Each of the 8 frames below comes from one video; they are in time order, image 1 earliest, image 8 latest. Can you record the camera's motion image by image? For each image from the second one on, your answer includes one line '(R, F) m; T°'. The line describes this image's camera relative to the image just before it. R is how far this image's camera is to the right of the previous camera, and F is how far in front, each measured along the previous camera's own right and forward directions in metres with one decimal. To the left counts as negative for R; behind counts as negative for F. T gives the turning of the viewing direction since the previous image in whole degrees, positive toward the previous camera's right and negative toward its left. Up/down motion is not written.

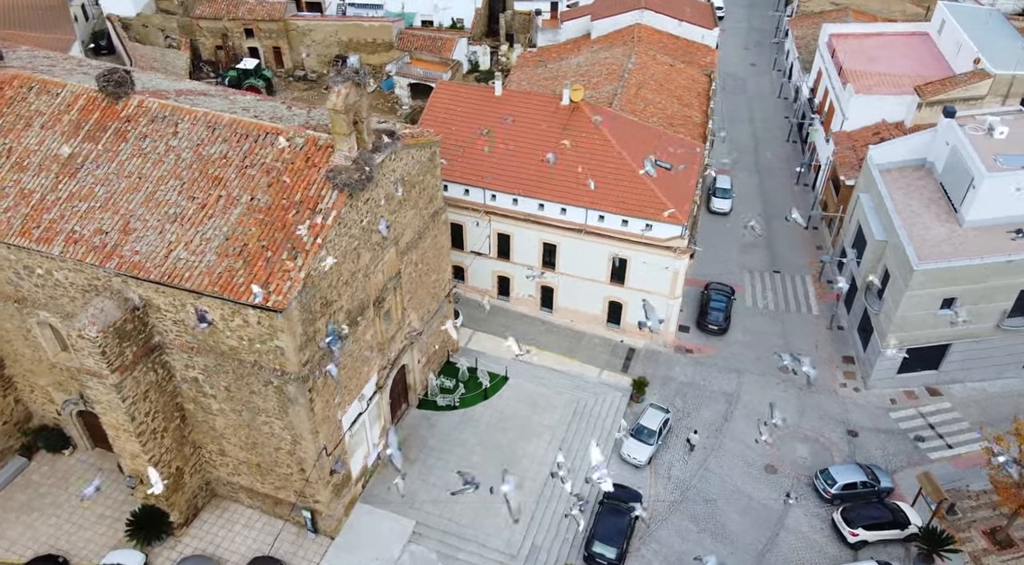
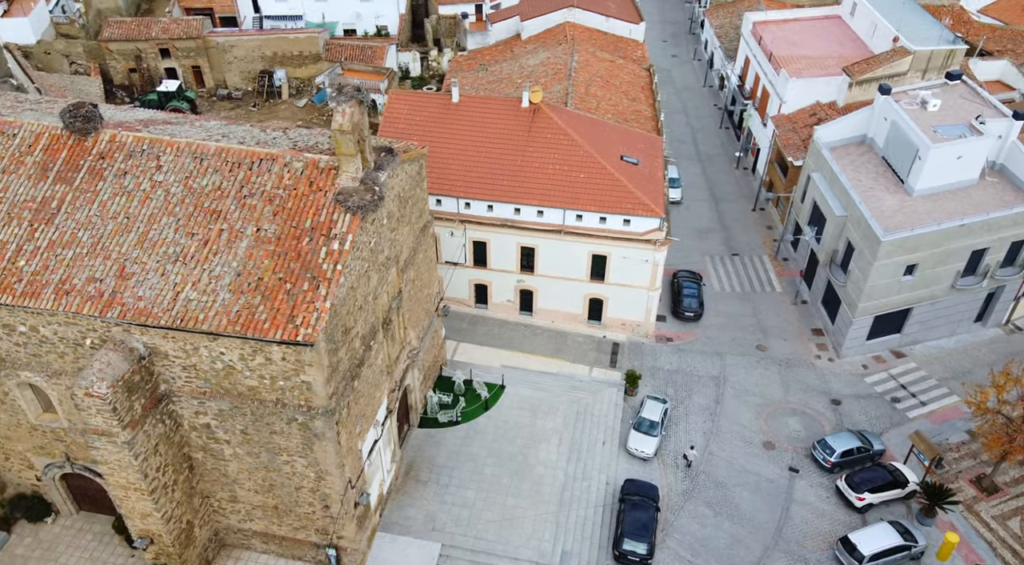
(-3.6, +0.6) m; +7°
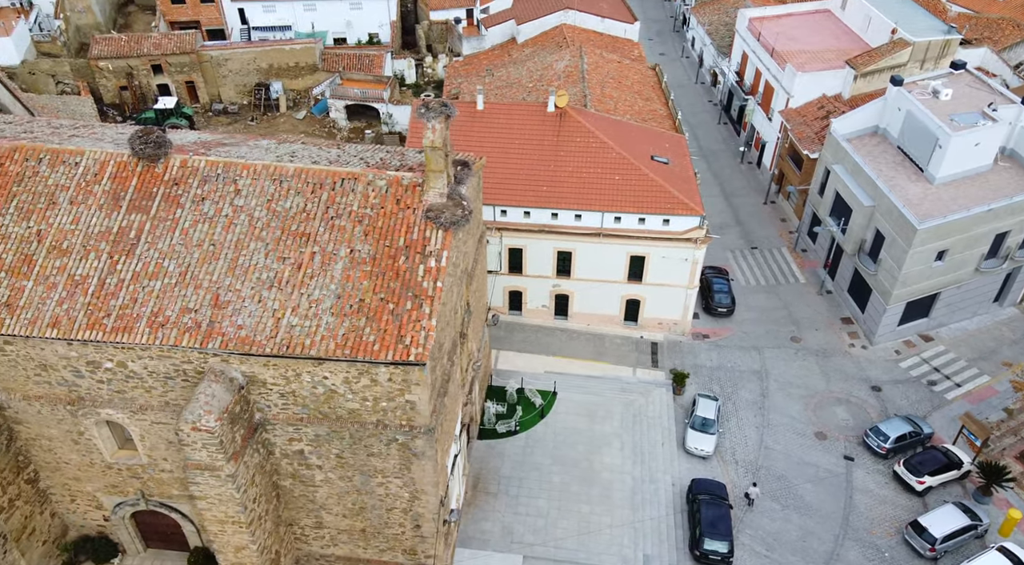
(-4.1, +0.3) m; +3°
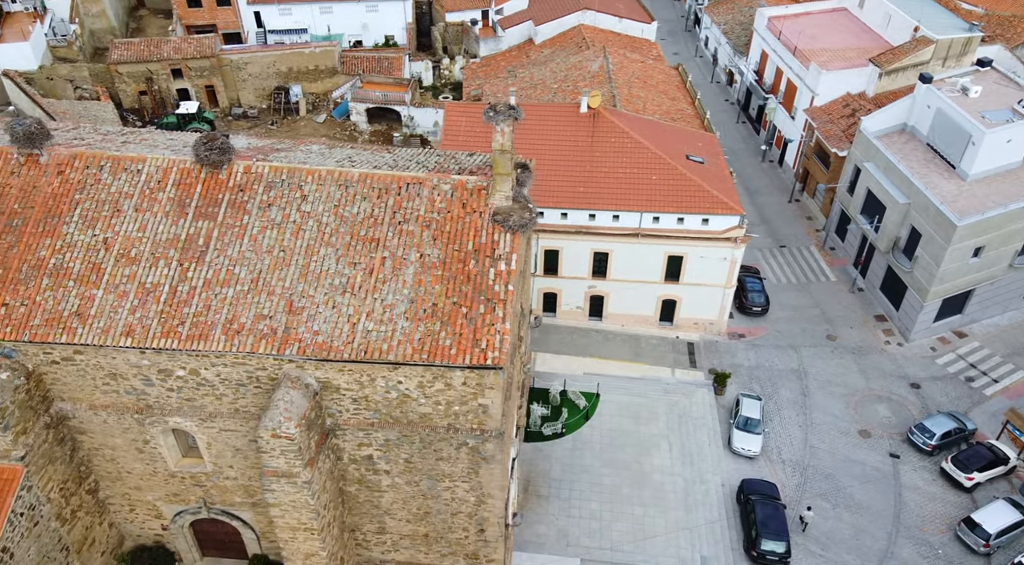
(-2.2, +0.1) m; +1°
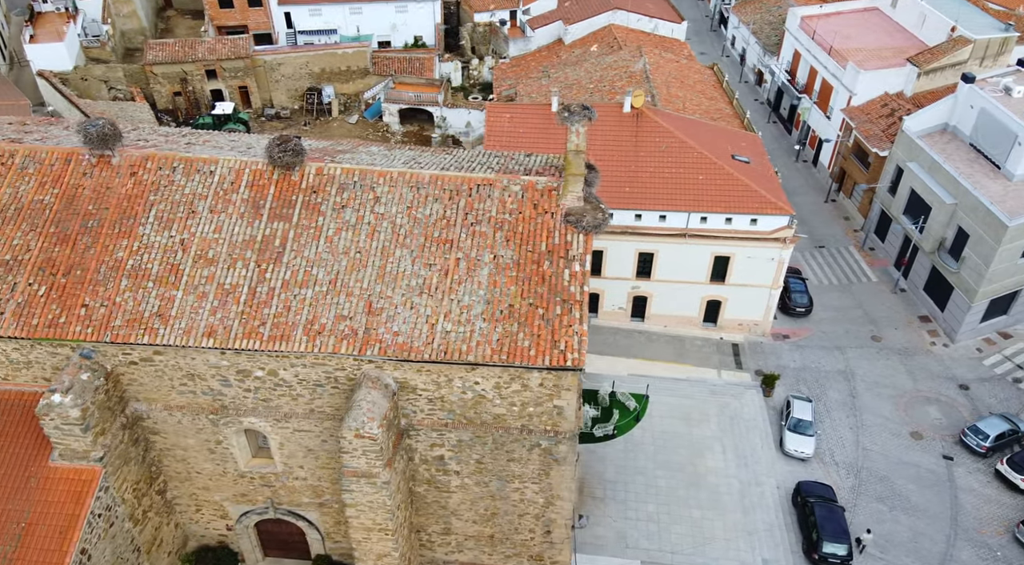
(-1.9, 0.0) m; 0°
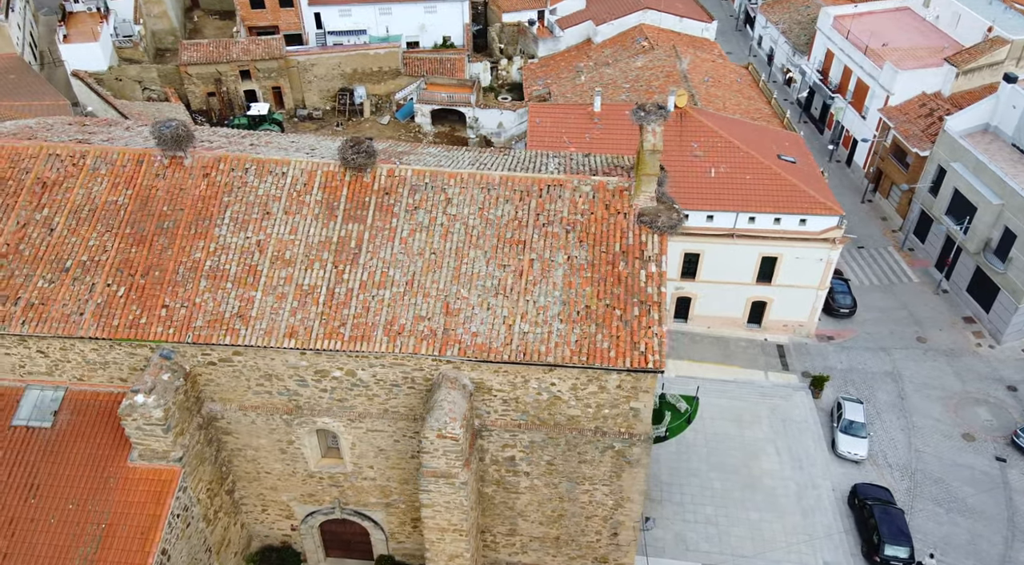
(-1.9, 0.0) m; 0°
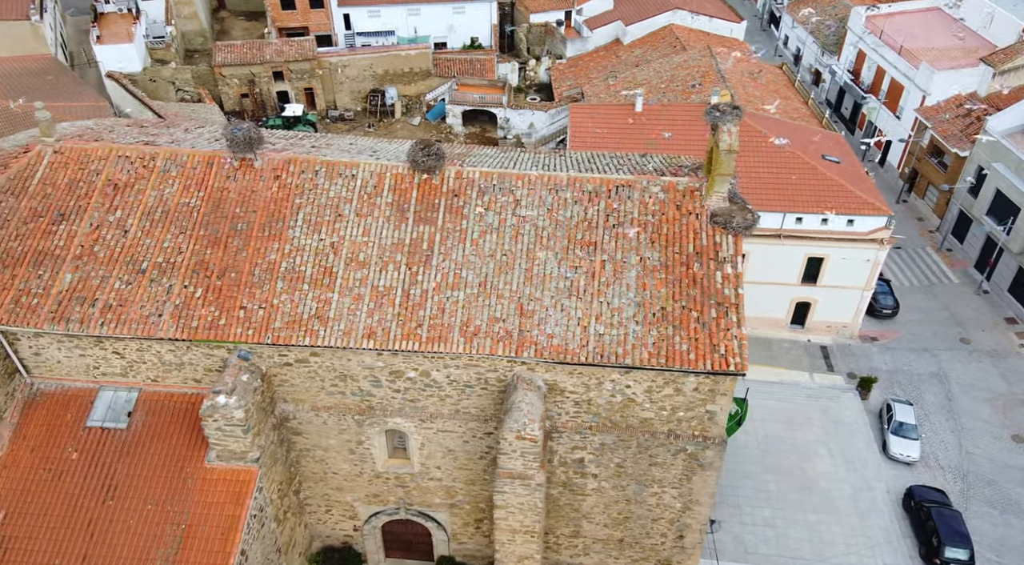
(-1.8, -0.1) m; 0°
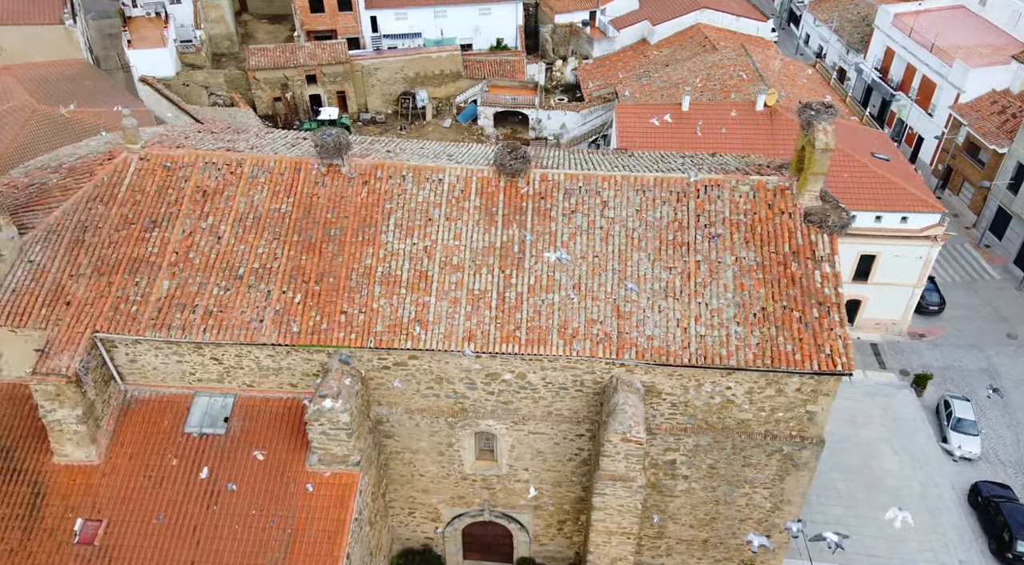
(-2.7, -0.1) m; 0°
